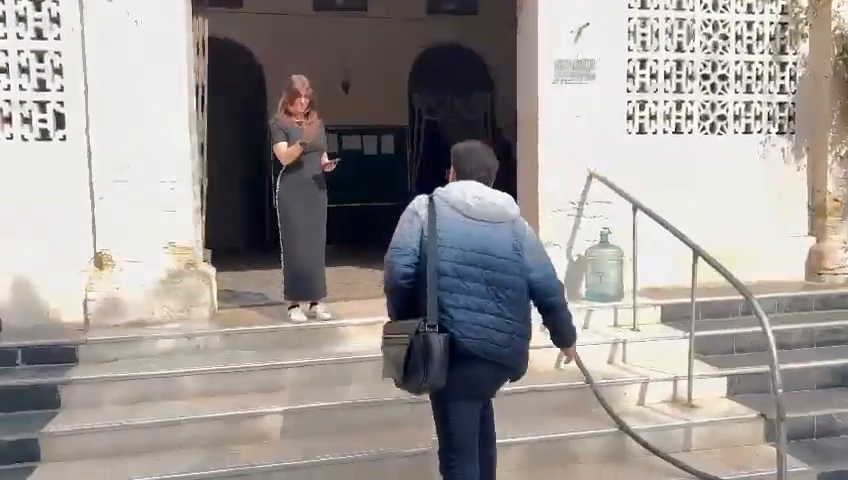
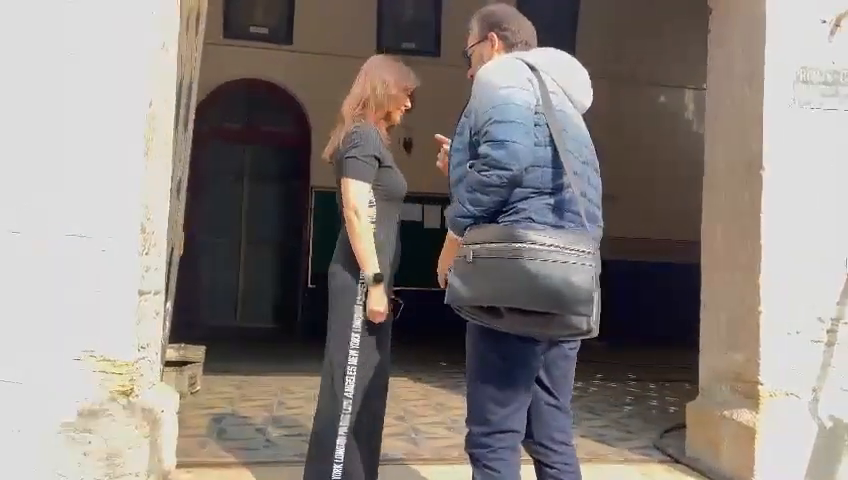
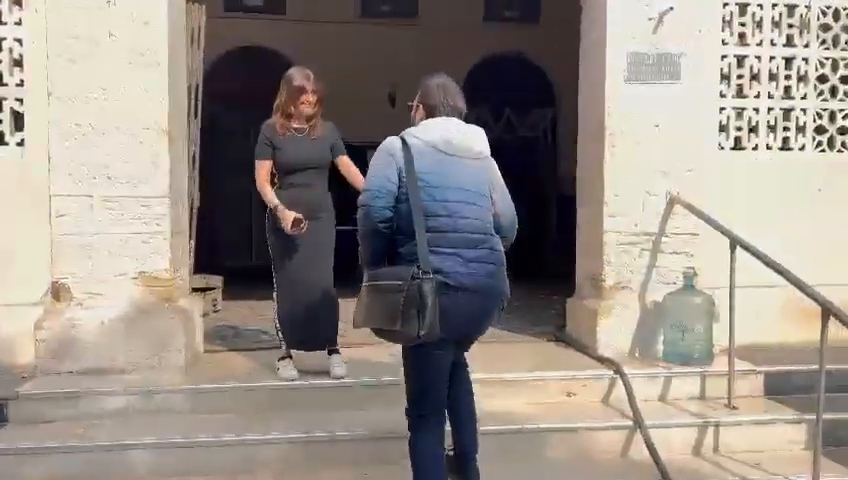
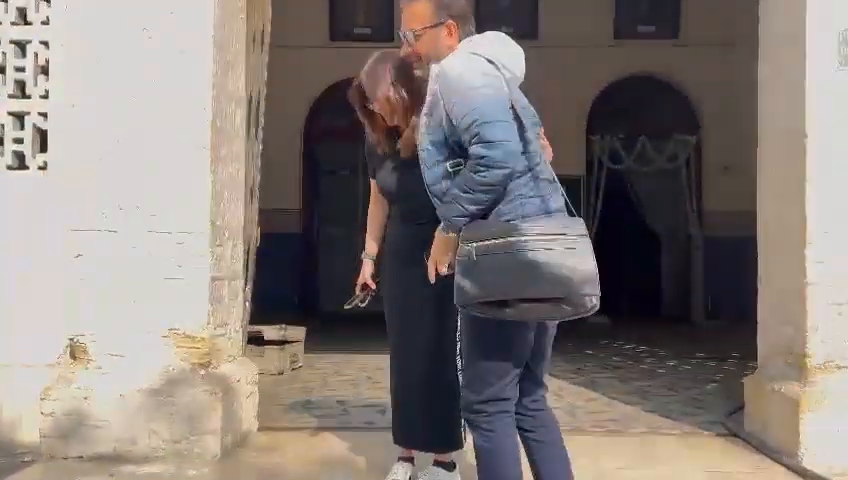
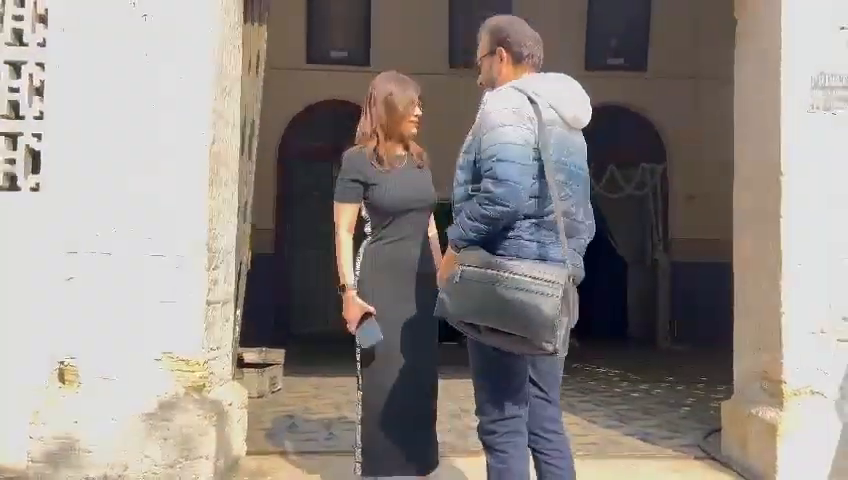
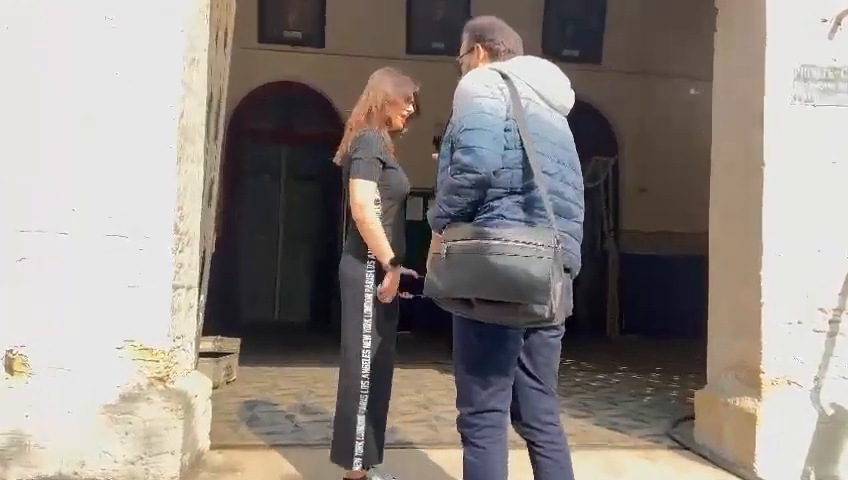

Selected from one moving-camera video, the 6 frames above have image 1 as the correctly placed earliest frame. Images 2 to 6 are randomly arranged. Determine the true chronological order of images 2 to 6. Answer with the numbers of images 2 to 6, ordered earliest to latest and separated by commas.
3, 4, 5, 6, 2
